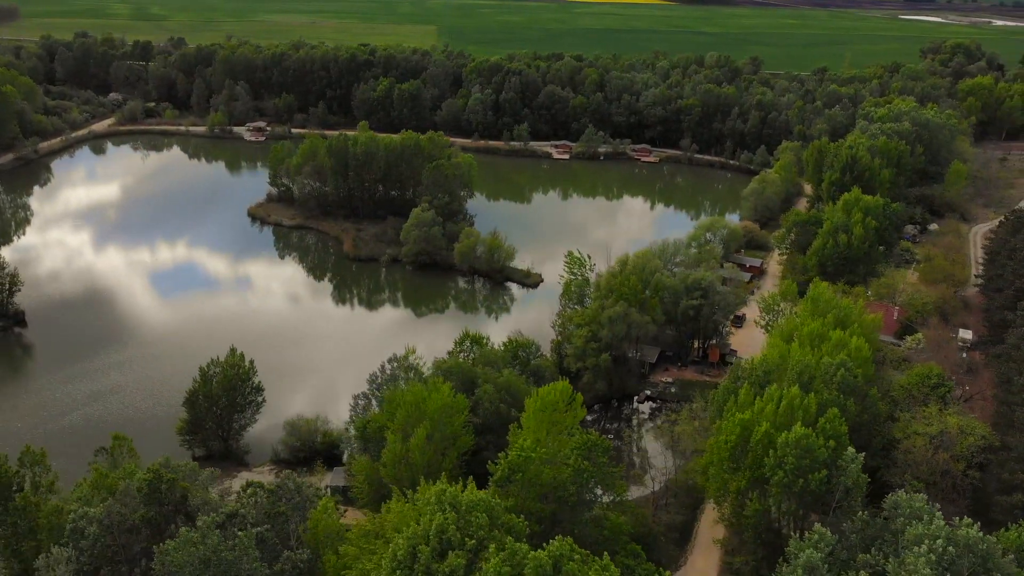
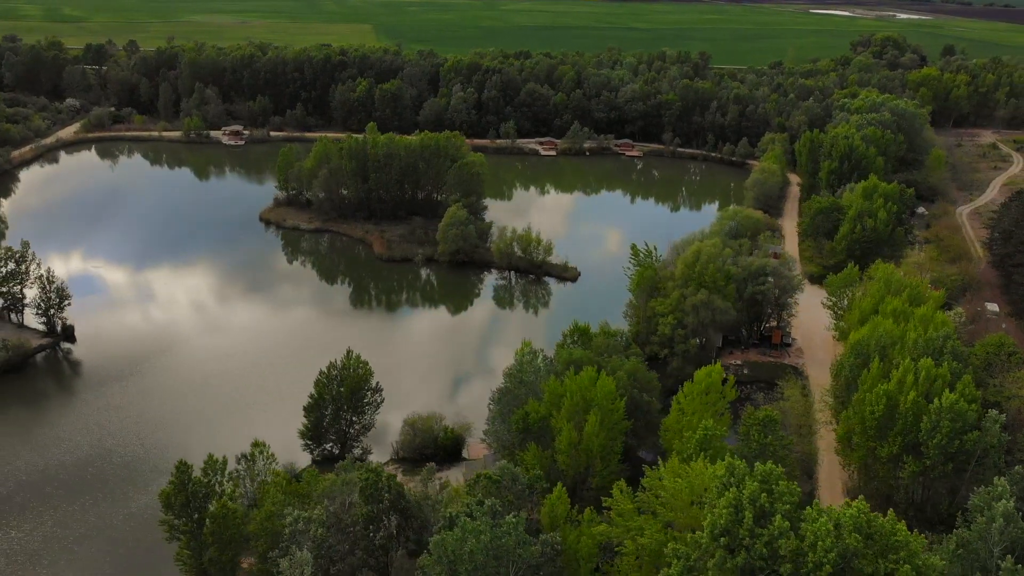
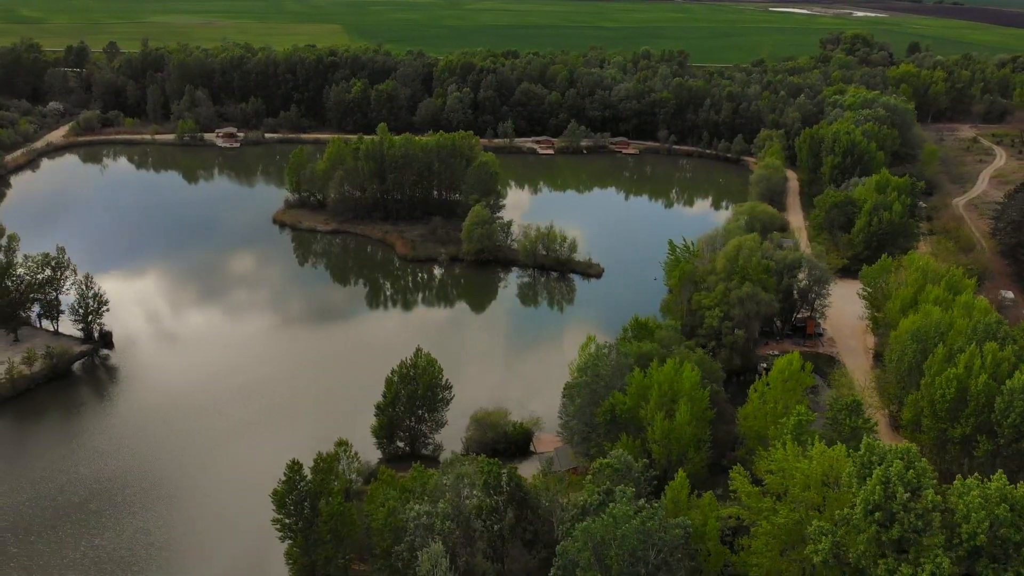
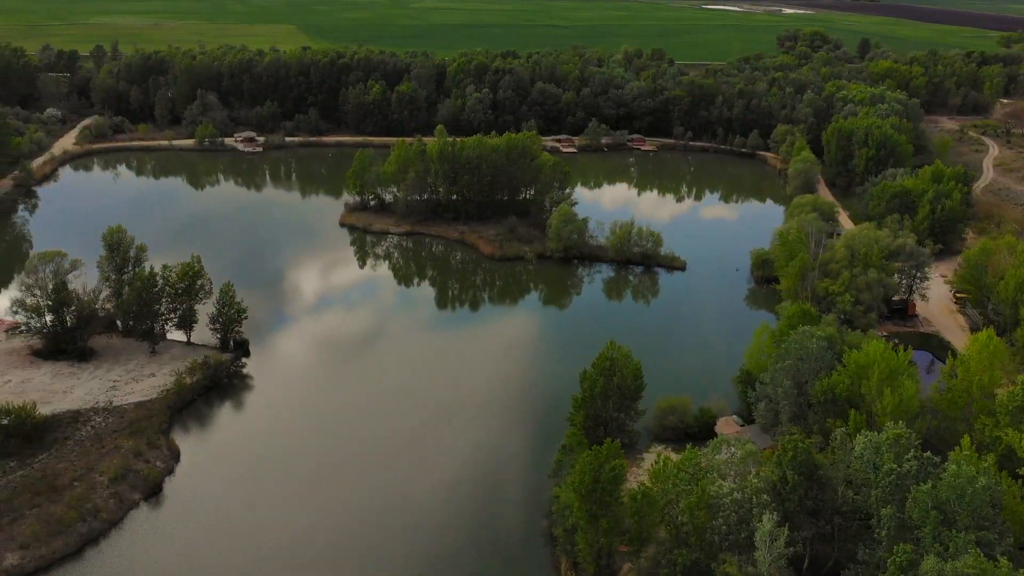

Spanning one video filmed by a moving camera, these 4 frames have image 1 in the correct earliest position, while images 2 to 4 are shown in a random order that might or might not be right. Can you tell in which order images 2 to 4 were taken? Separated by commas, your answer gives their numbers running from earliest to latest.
2, 3, 4
